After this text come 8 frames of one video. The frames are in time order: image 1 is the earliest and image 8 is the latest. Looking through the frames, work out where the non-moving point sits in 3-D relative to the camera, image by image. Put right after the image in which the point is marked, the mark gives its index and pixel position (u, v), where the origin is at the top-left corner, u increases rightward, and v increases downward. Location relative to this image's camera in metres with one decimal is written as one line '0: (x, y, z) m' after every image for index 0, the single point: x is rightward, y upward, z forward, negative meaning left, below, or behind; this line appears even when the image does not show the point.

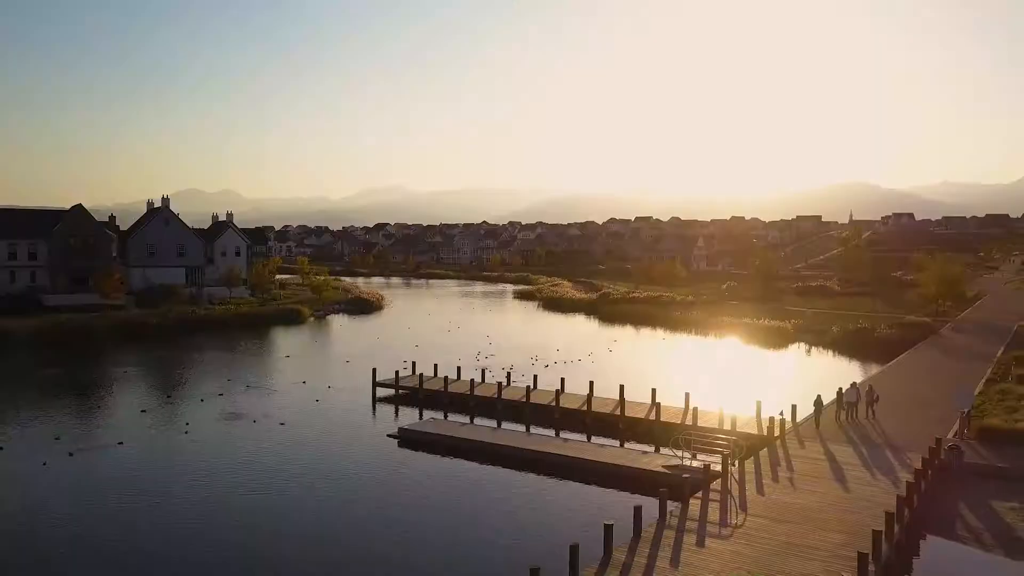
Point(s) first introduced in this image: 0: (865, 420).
0: (+8.4, -3.2, +18.0) m
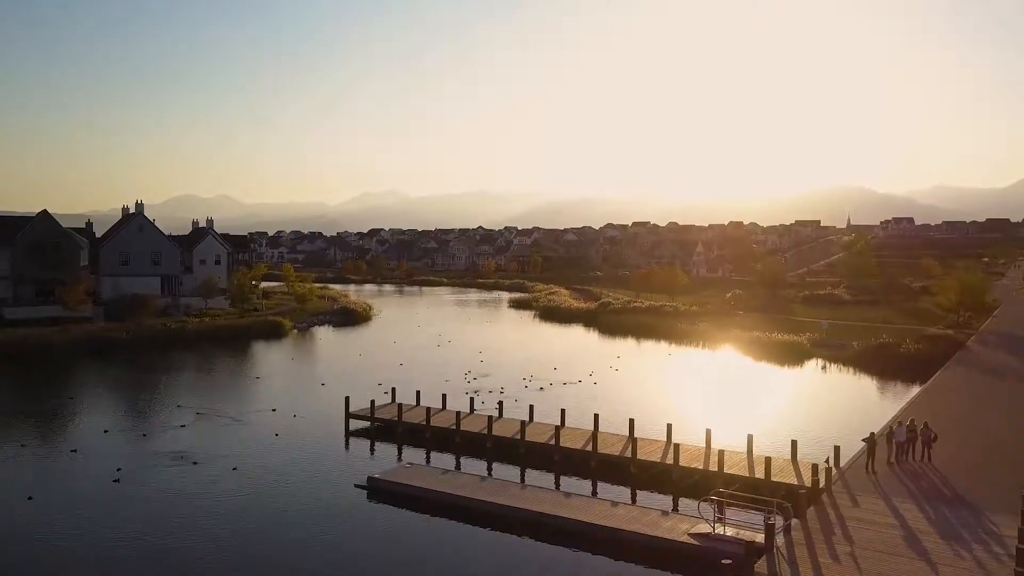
0: (+8.2, -3.6, +15.2) m
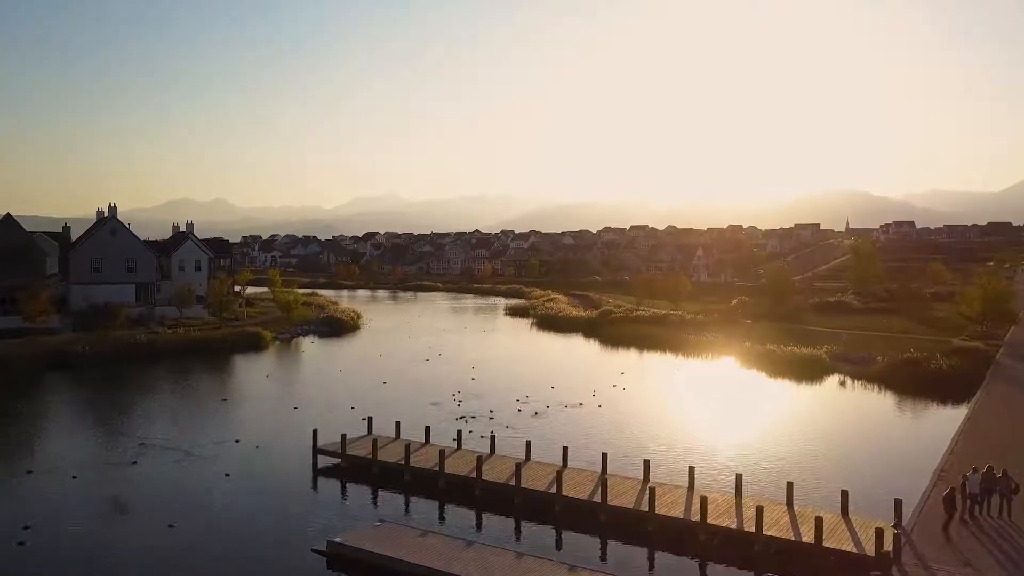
0: (+8.1, -3.9, +12.5) m
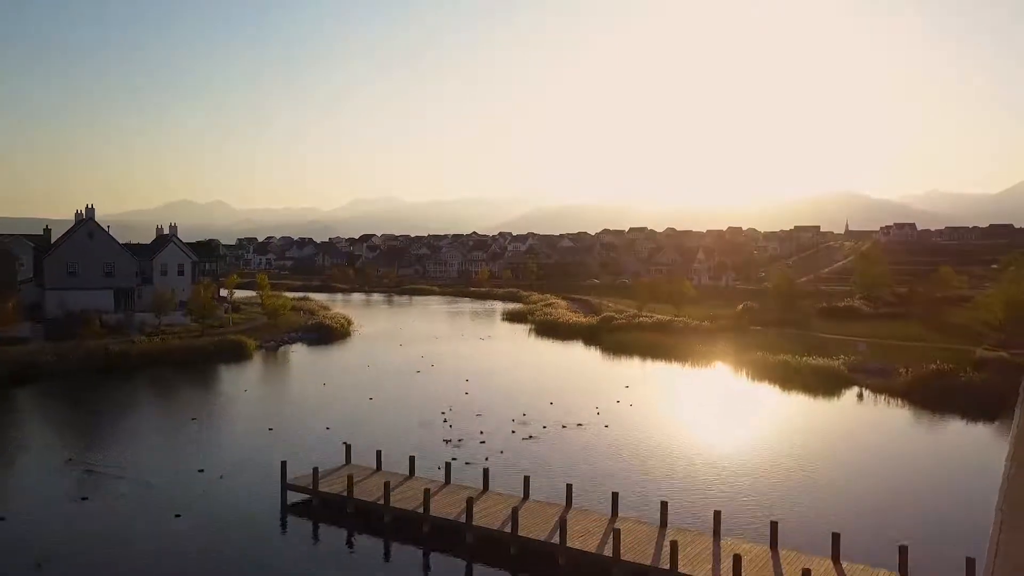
0: (+8.1, -4.2, +10.4) m
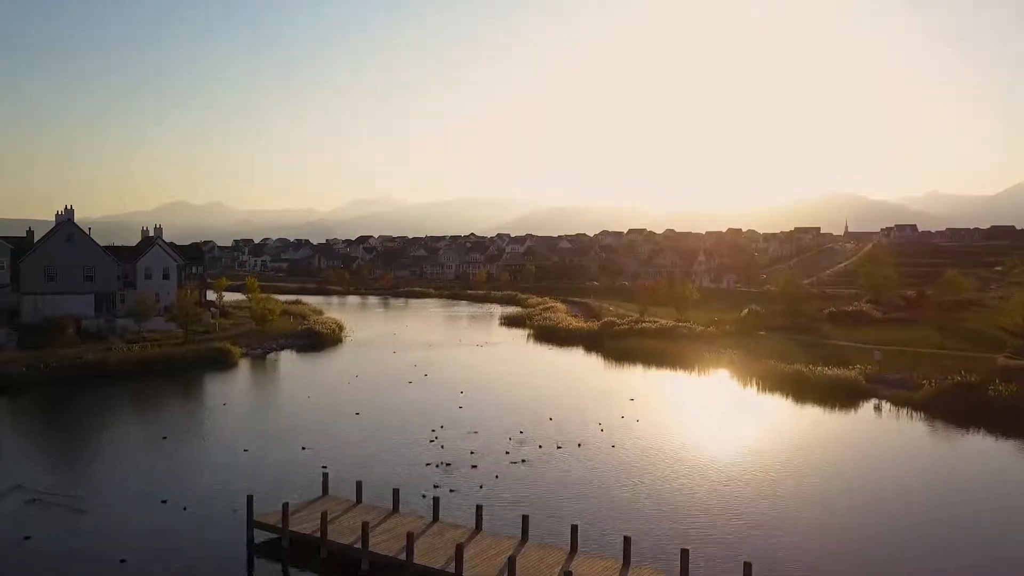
0: (+8.0, -4.3, +8.6) m
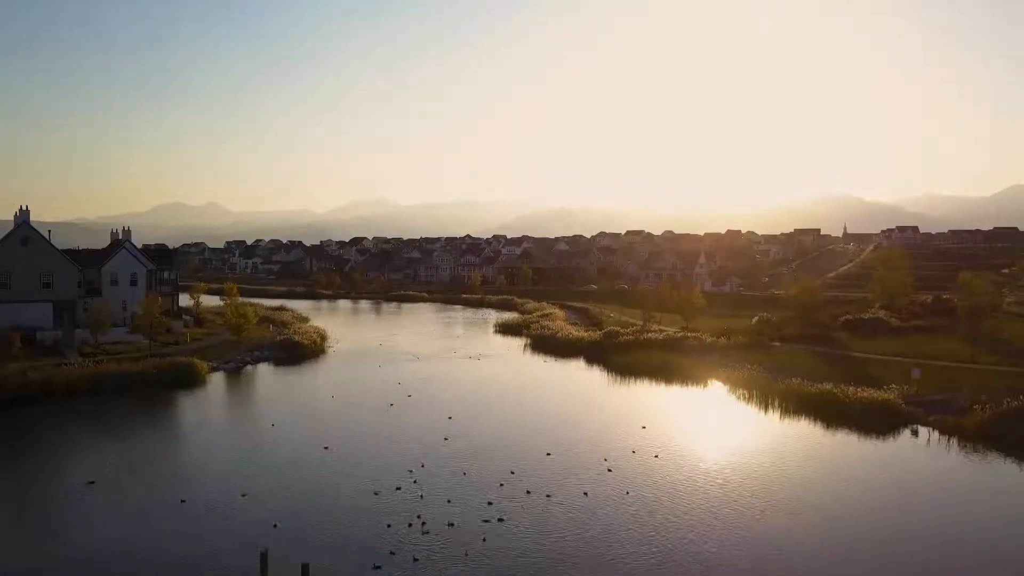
0: (+7.9, -4.7, +5.3) m
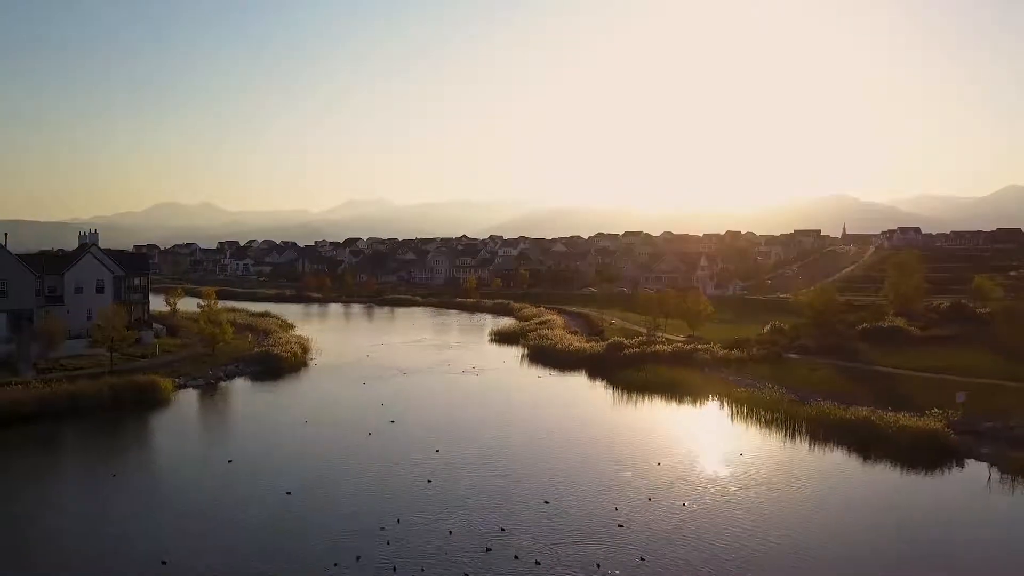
0: (+7.9, -5.1, +2.2) m
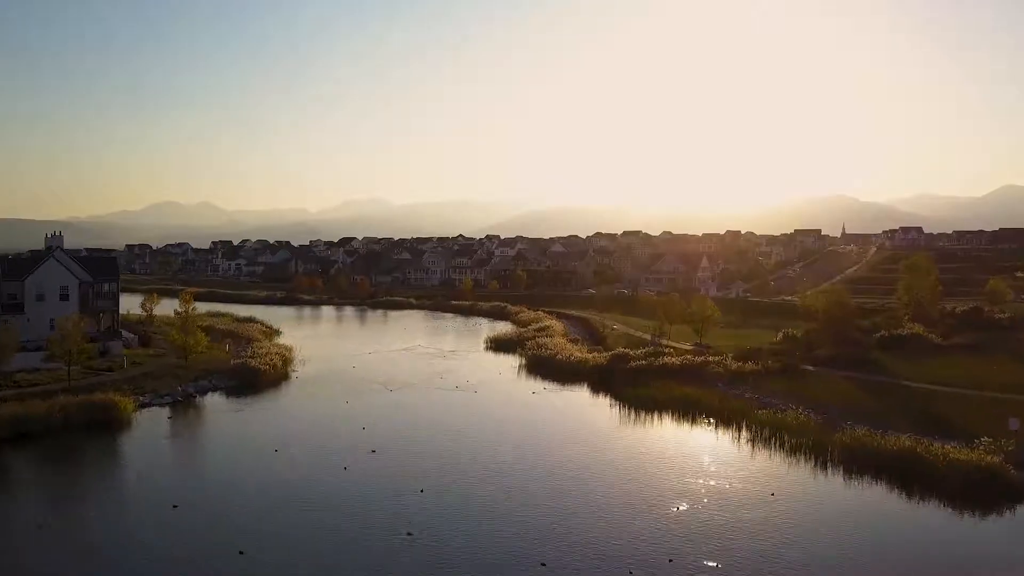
0: (+7.9, -5.5, -0.6) m
